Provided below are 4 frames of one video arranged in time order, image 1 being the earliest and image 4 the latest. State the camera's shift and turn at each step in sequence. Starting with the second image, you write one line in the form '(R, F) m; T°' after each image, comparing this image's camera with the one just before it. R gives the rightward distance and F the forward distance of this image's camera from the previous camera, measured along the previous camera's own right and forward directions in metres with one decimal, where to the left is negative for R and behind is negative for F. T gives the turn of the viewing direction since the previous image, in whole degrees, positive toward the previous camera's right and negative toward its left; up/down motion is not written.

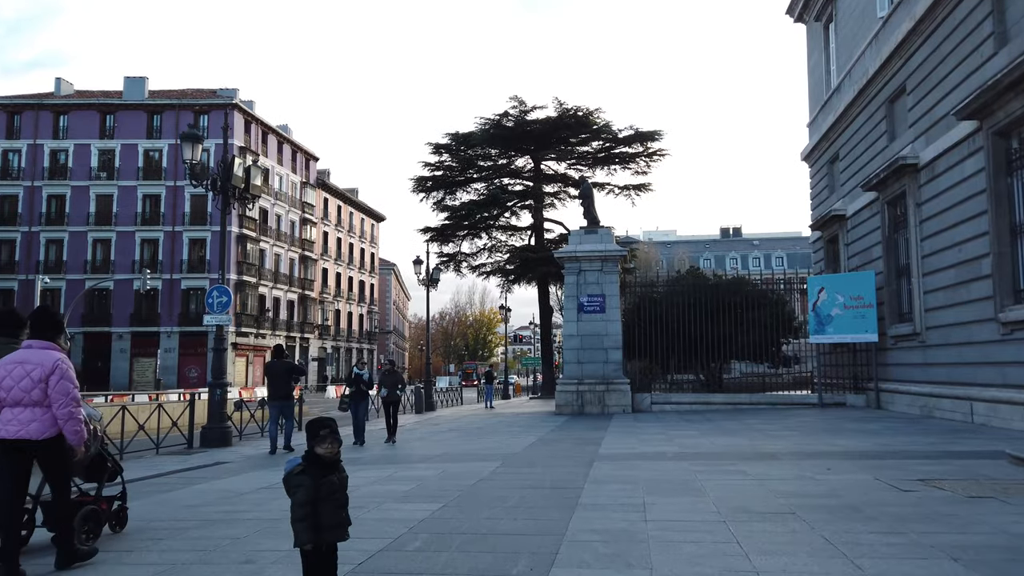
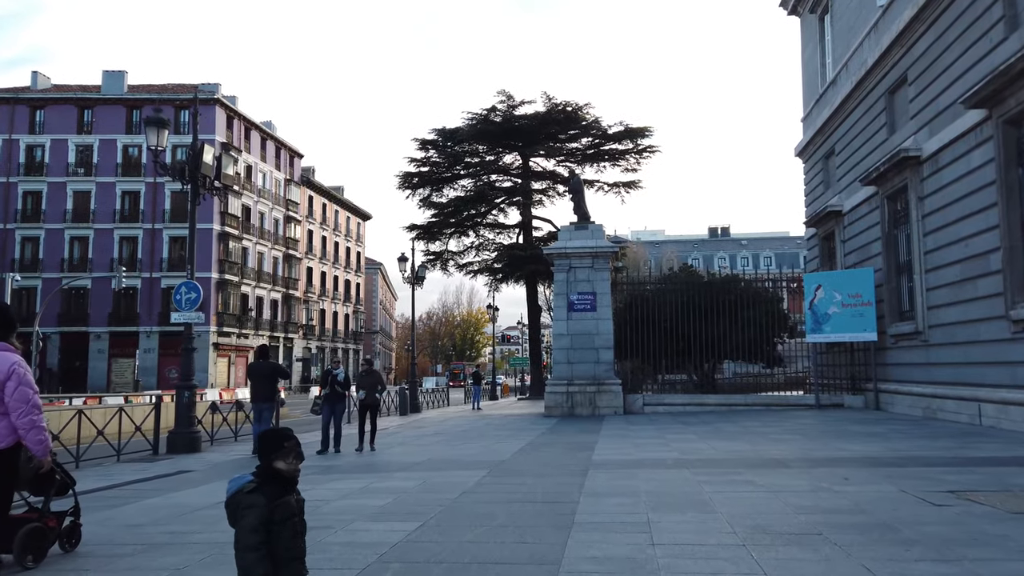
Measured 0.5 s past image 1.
(0.0, +0.7) m; +1°
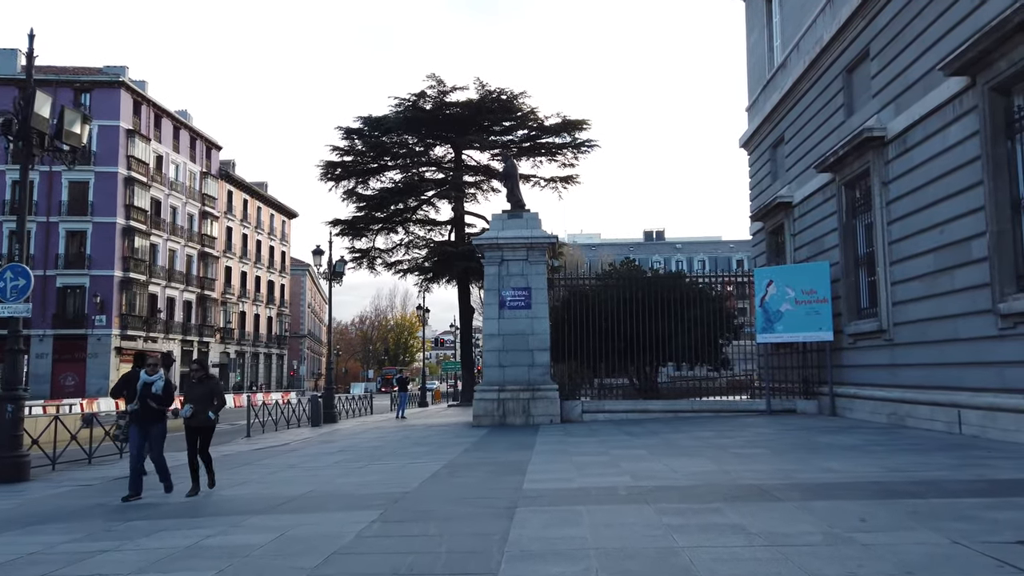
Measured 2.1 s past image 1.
(+0.3, +2.2) m; +5°
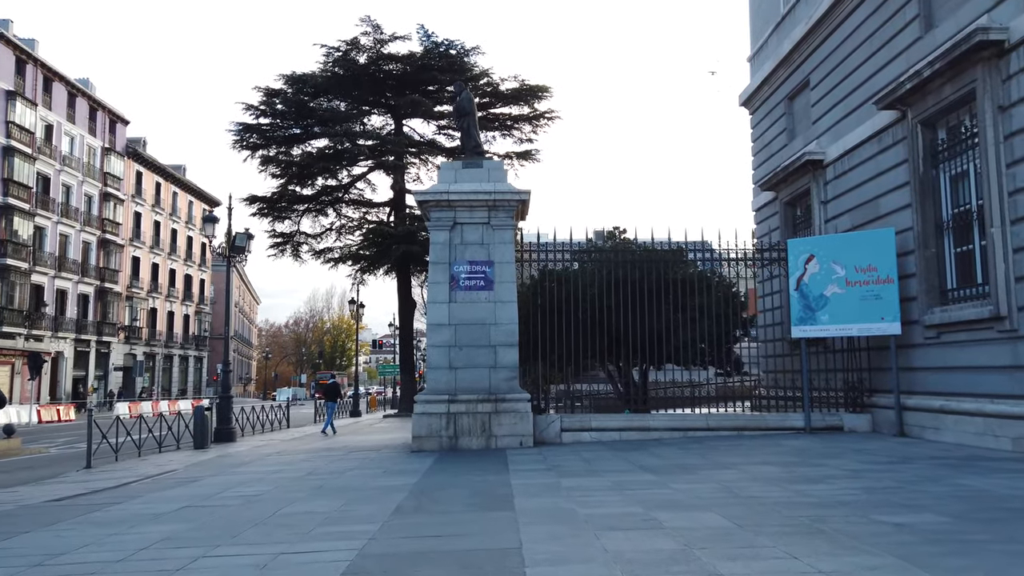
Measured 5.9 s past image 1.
(-0.2, +5.0) m; +4°
